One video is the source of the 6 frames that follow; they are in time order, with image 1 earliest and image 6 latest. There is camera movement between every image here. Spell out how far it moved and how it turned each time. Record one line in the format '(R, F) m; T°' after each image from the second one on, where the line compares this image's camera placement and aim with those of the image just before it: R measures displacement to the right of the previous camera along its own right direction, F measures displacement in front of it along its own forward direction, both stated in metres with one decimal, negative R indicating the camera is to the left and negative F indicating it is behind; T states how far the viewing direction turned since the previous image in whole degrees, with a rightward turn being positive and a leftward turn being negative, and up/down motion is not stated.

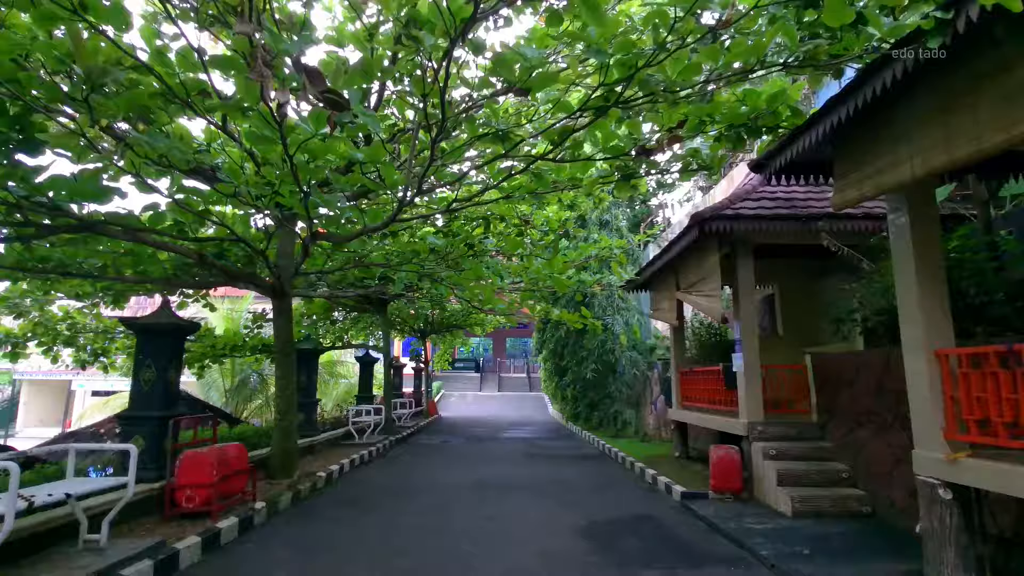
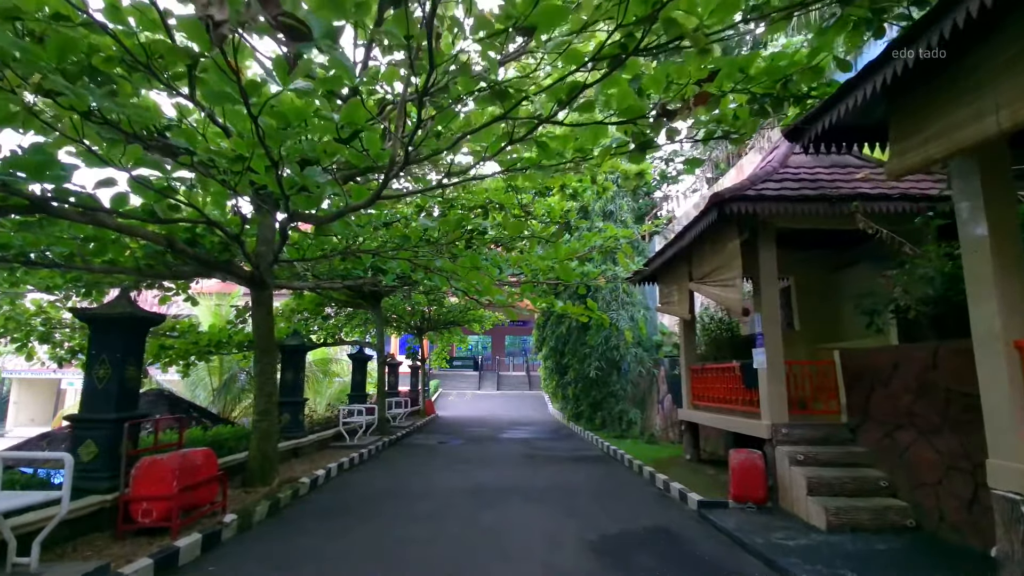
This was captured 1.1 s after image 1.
(0.0, +0.6) m; 0°
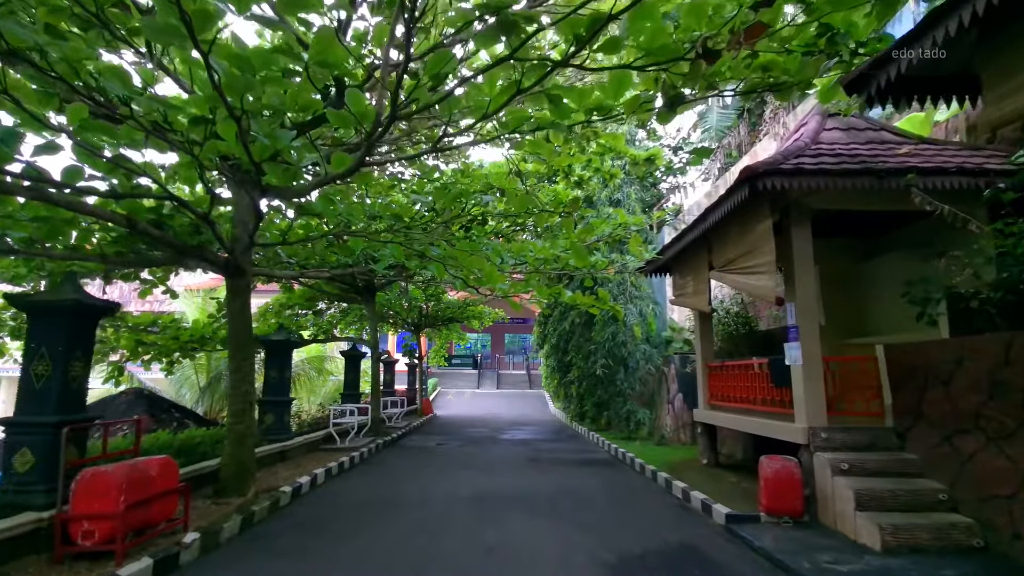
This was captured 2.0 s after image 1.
(0.0, +0.6) m; 0°
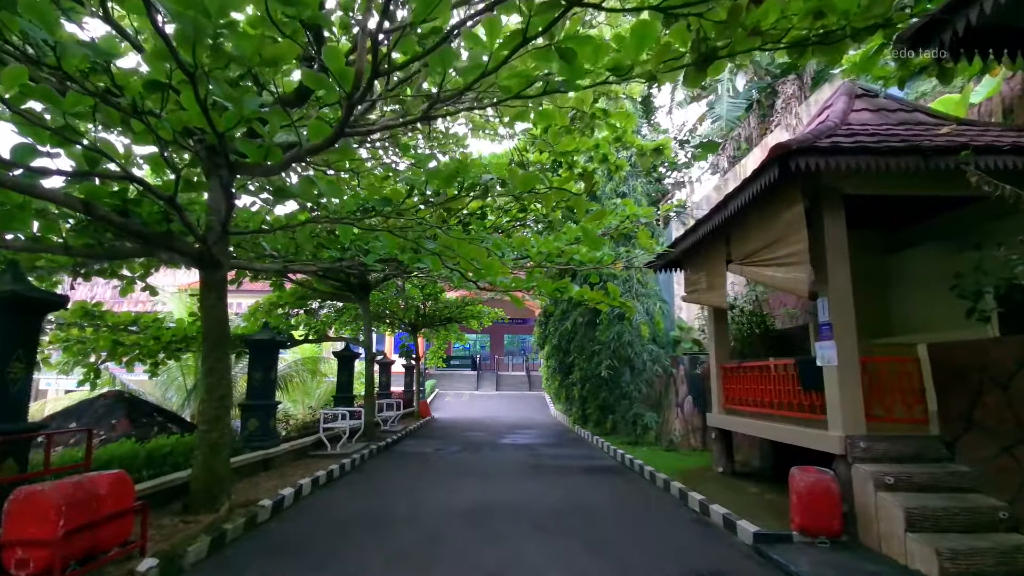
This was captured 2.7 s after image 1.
(0.0, +0.5) m; 0°
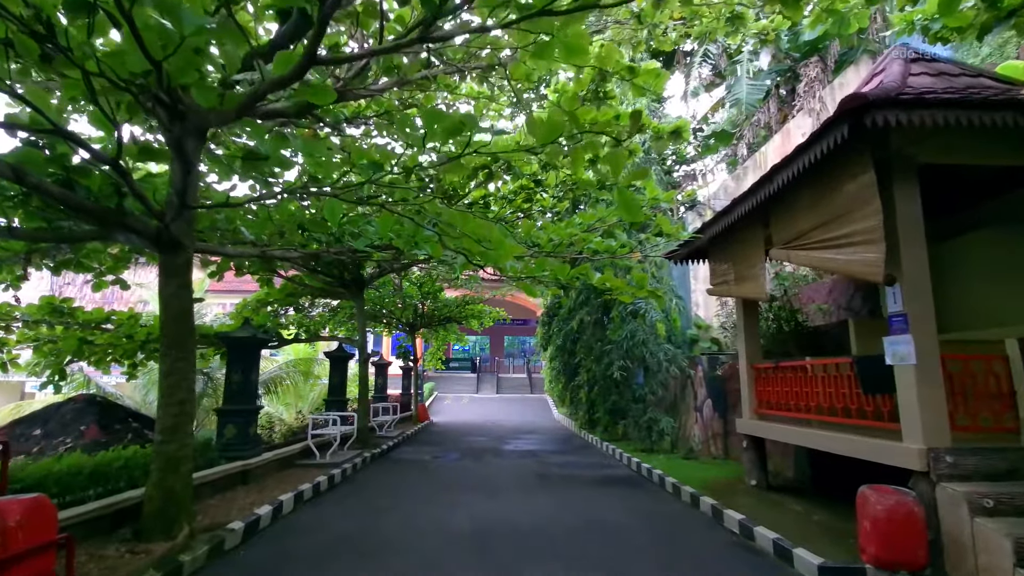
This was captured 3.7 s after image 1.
(-0.1, +0.8) m; 0°
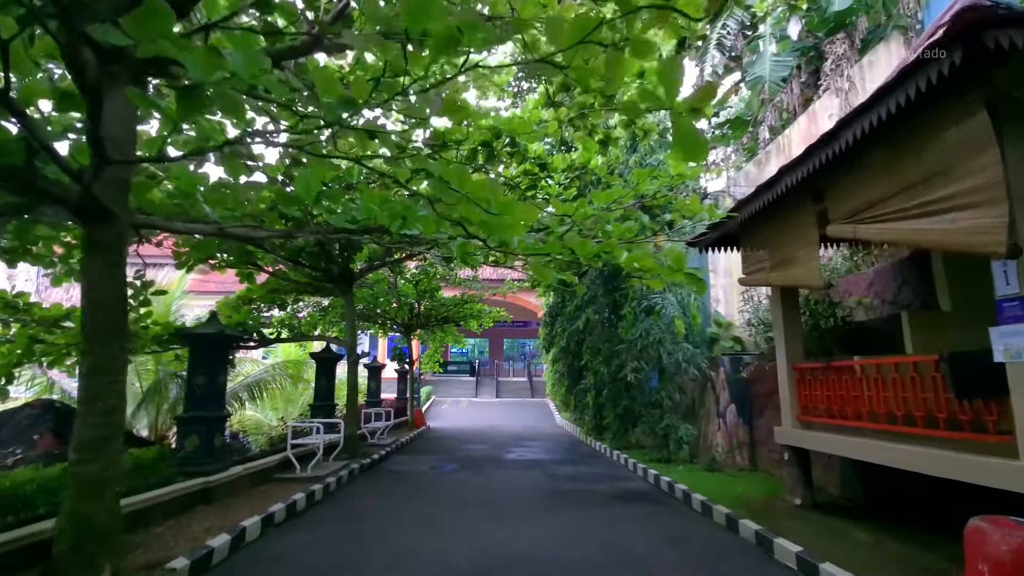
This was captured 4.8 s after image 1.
(-0.1, +0.9) m; 0°
